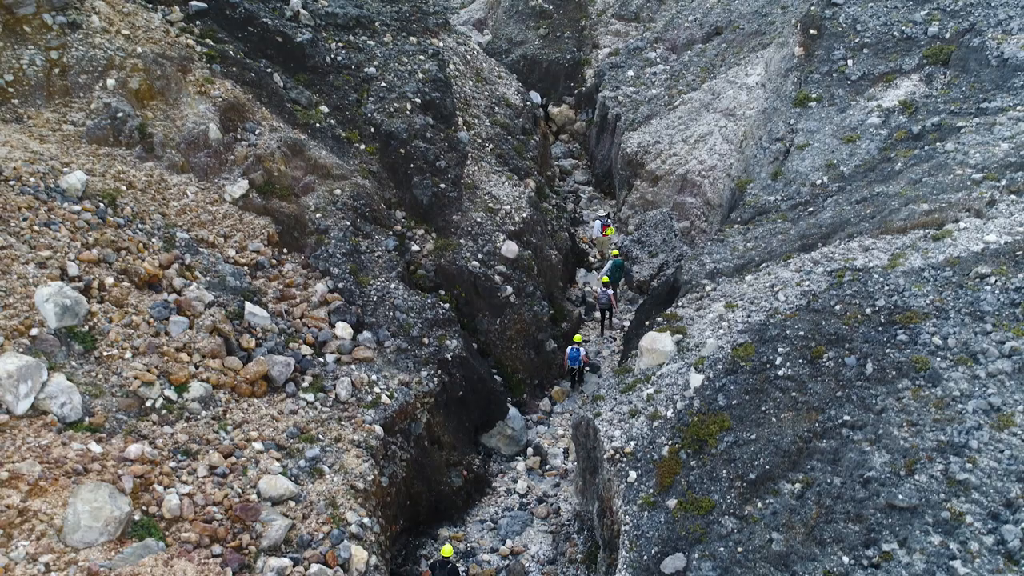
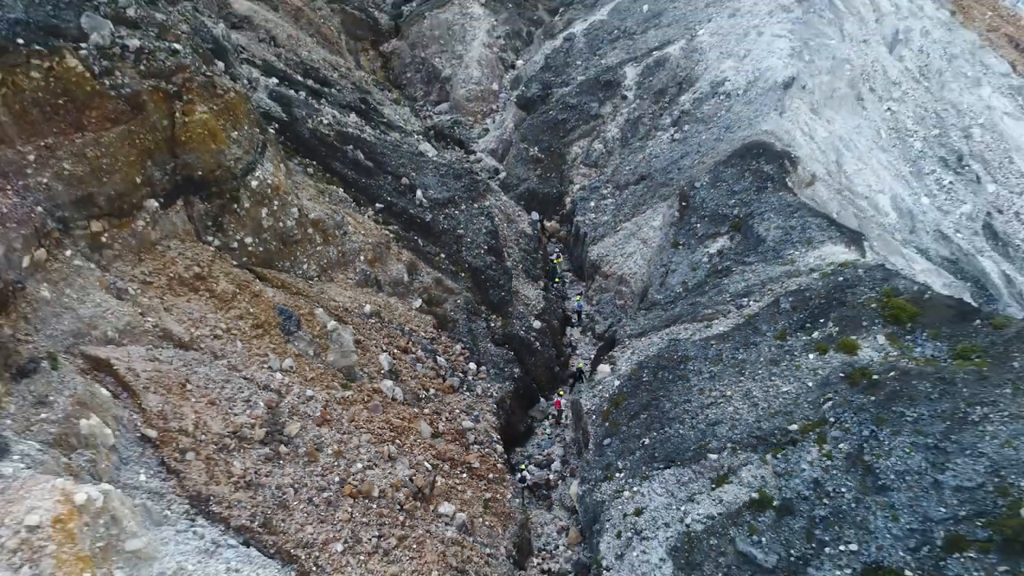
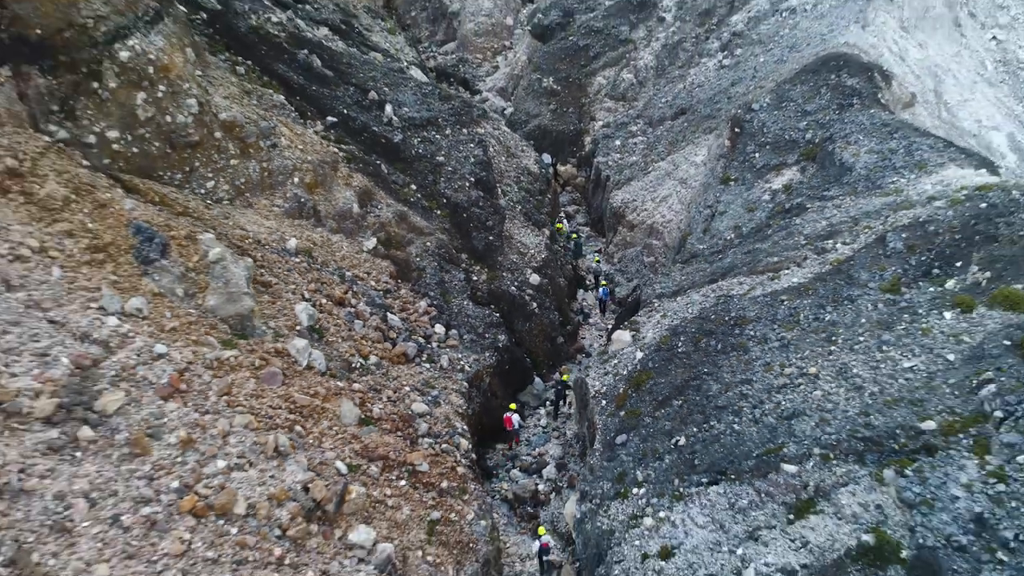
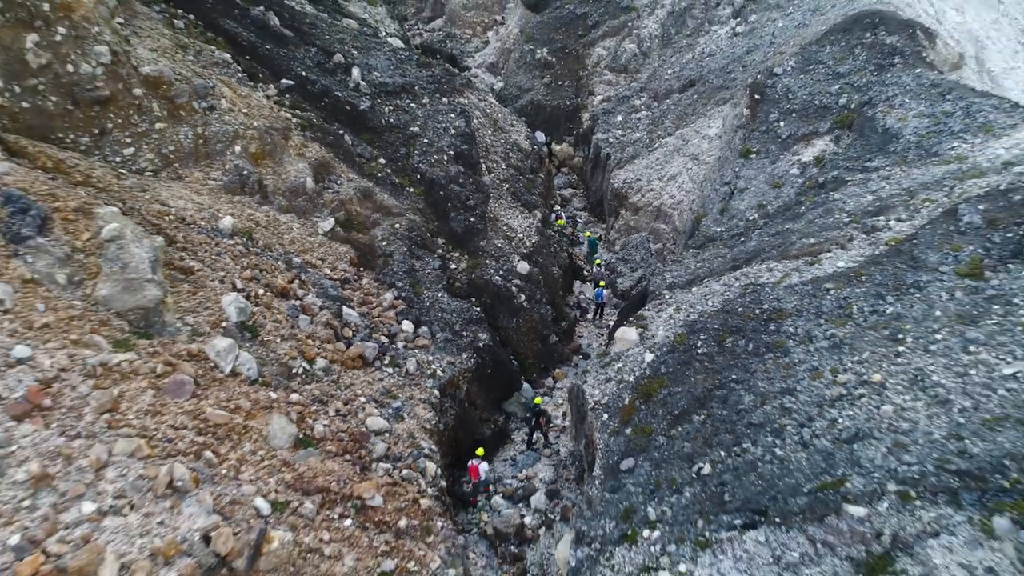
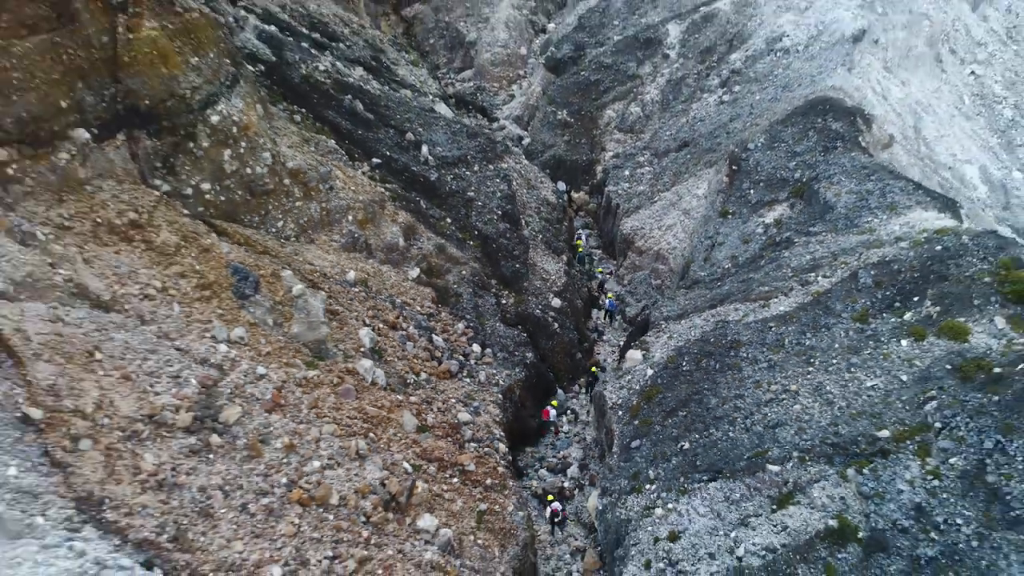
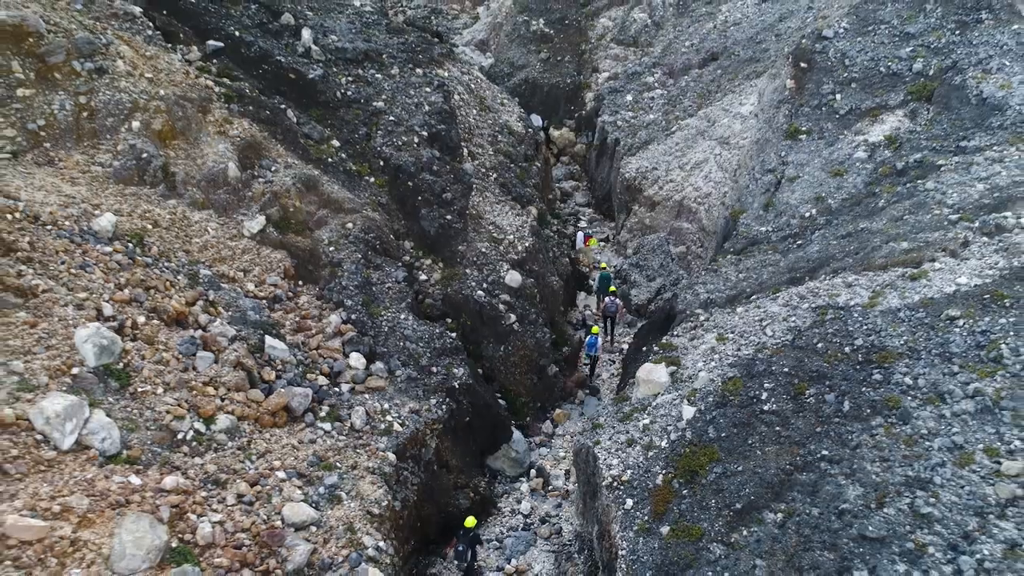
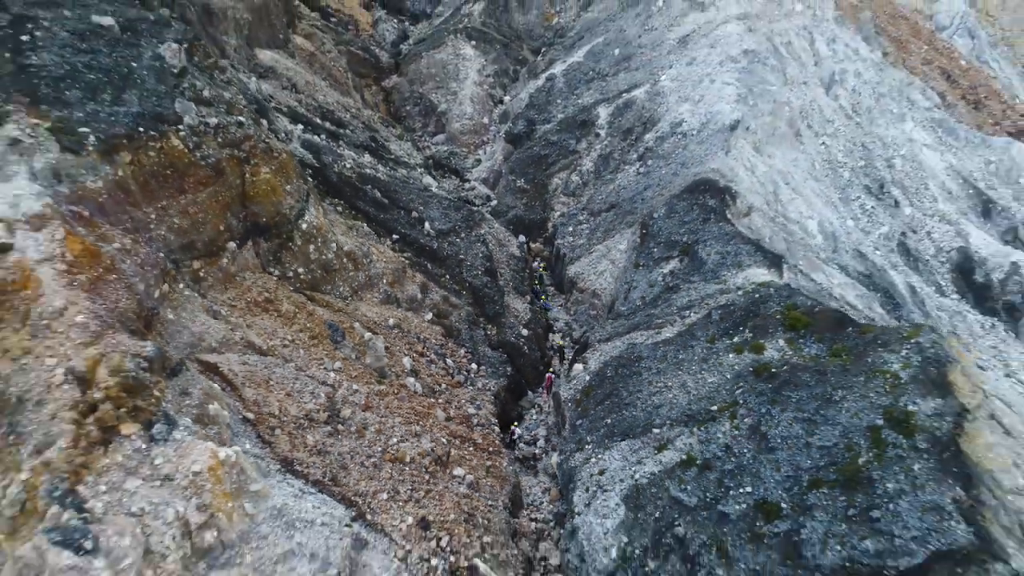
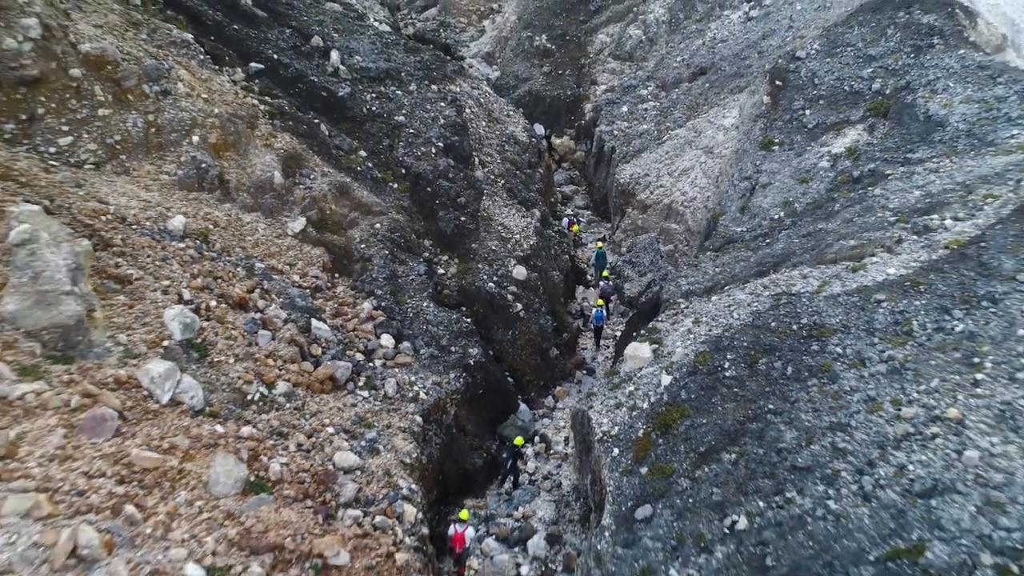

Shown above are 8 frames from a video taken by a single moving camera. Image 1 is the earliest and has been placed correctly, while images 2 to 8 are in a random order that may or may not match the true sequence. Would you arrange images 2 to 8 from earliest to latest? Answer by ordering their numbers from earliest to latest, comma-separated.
6, 8, 4, 3, 5, 2, 7
